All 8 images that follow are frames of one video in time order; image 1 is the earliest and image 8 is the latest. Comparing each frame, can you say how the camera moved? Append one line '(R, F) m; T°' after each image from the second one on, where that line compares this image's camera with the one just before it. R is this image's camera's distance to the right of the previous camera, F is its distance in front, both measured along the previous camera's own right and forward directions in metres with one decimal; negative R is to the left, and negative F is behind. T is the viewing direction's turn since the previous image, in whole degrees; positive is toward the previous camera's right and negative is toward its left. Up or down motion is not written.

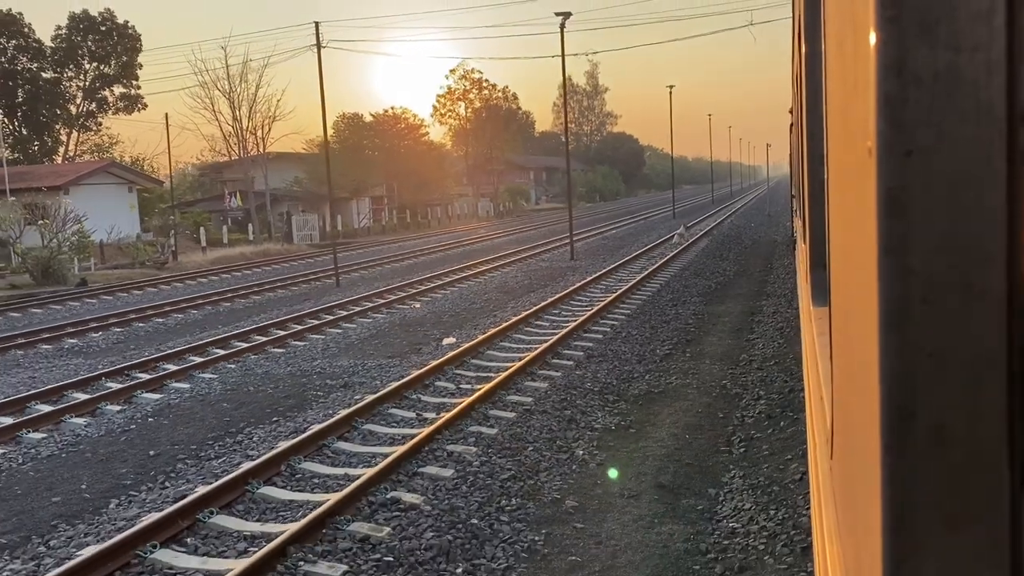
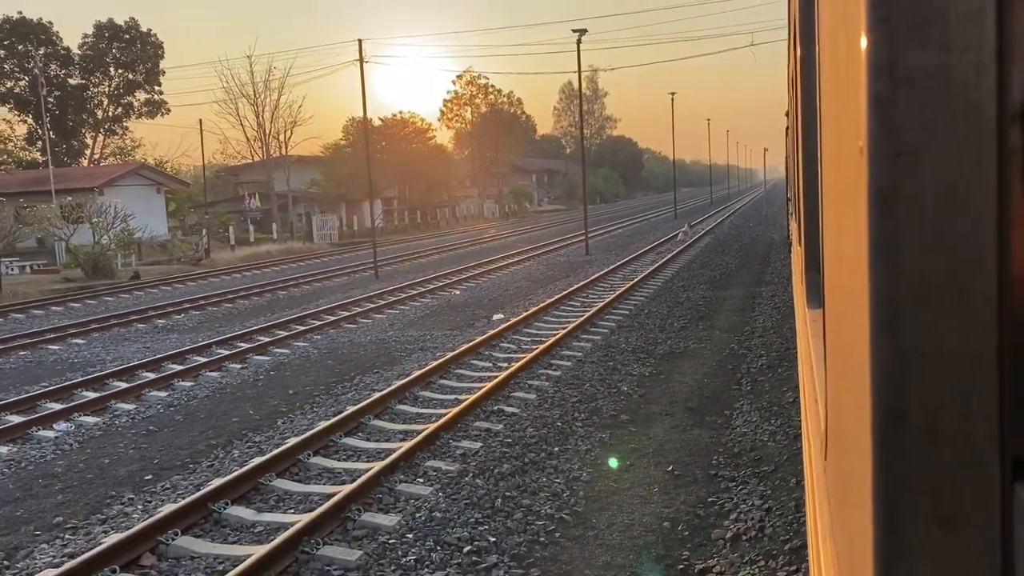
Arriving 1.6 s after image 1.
(-0.7, -2.0) m; 0°
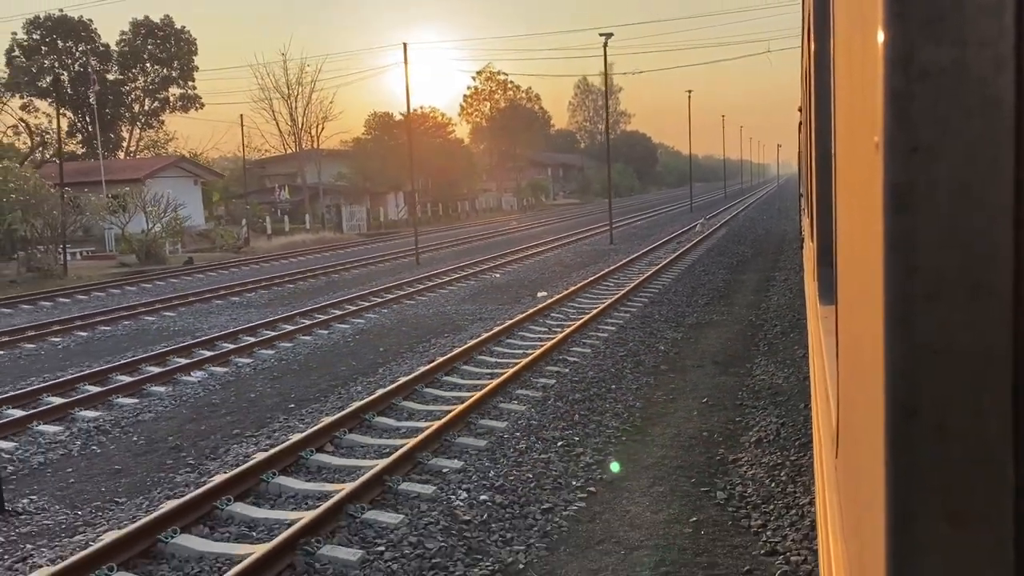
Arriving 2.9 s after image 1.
(-0.6, -1.7) m; -1°
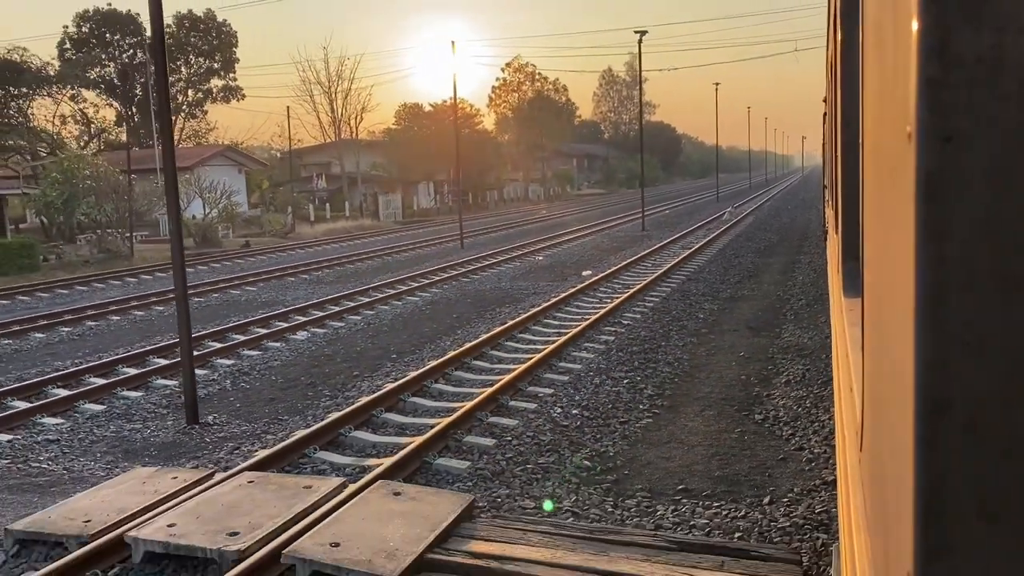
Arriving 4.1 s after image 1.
(-0.6, -1.6) m; -1°
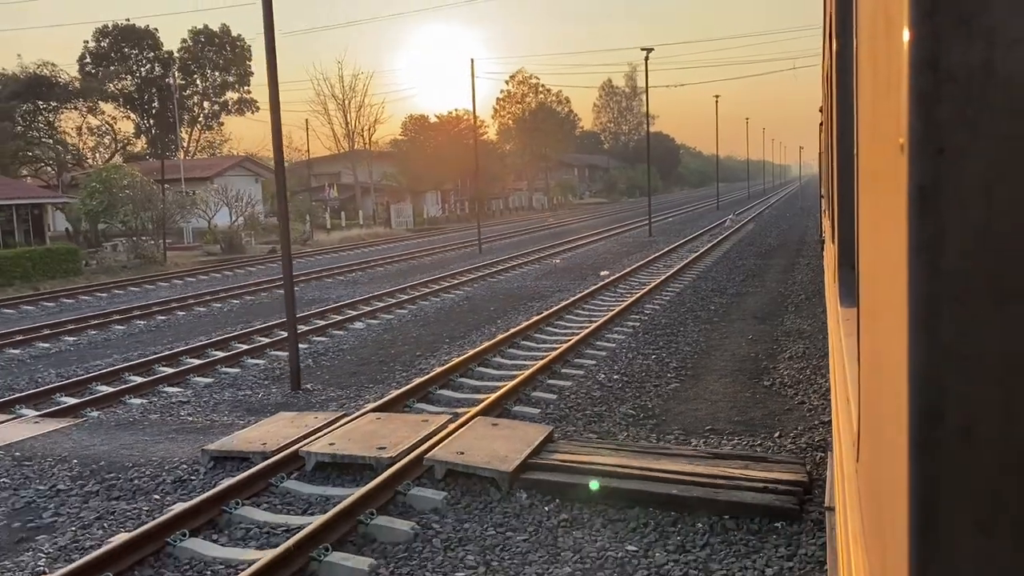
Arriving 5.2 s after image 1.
(-0.5, -1.5) m; 0°
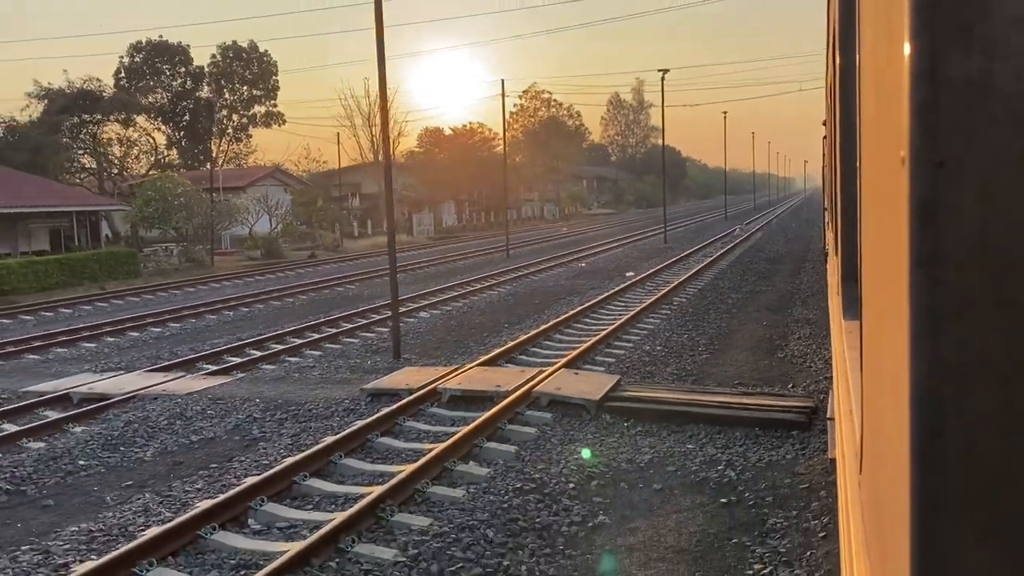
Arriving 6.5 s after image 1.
(-0.7, -2.0) m; 0°
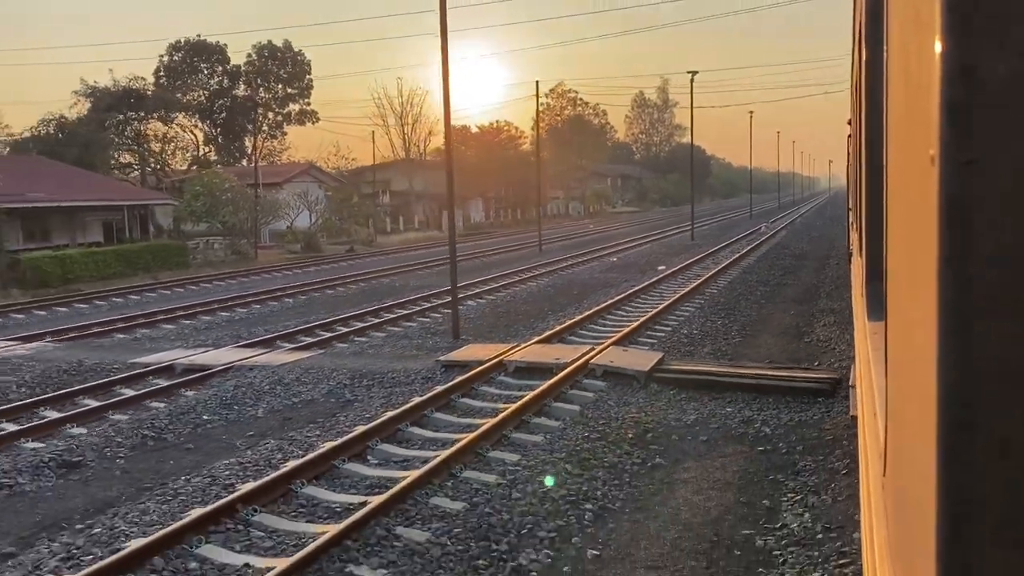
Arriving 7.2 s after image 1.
(-0.4, -1.1) m; -1°
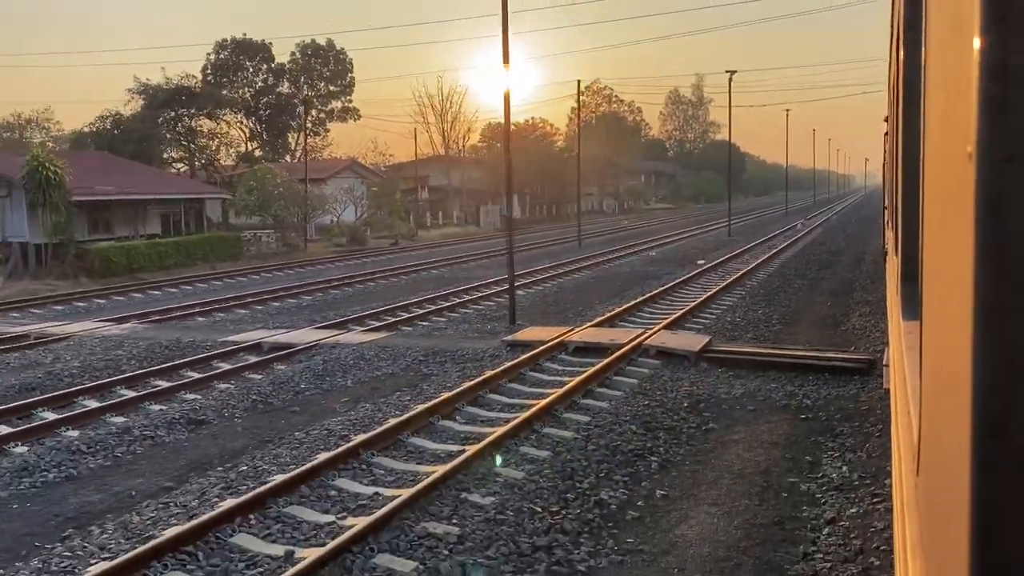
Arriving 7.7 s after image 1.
(-0.4, -0.9) m; -2°
